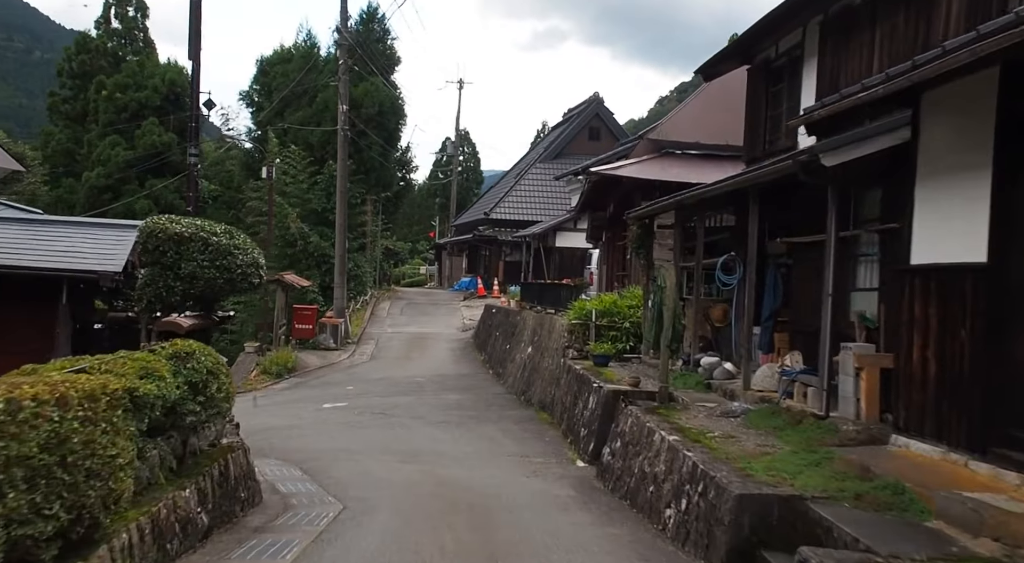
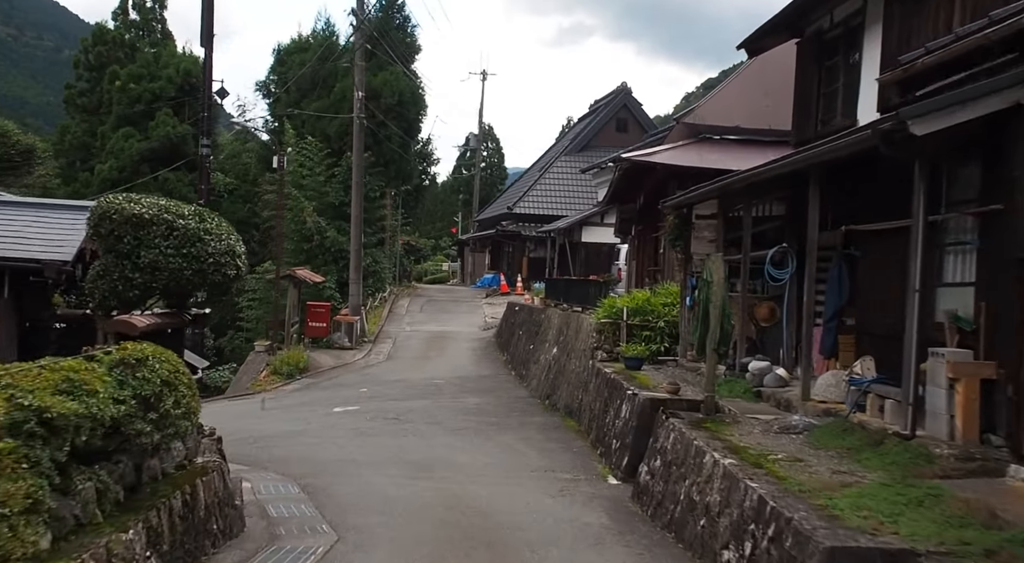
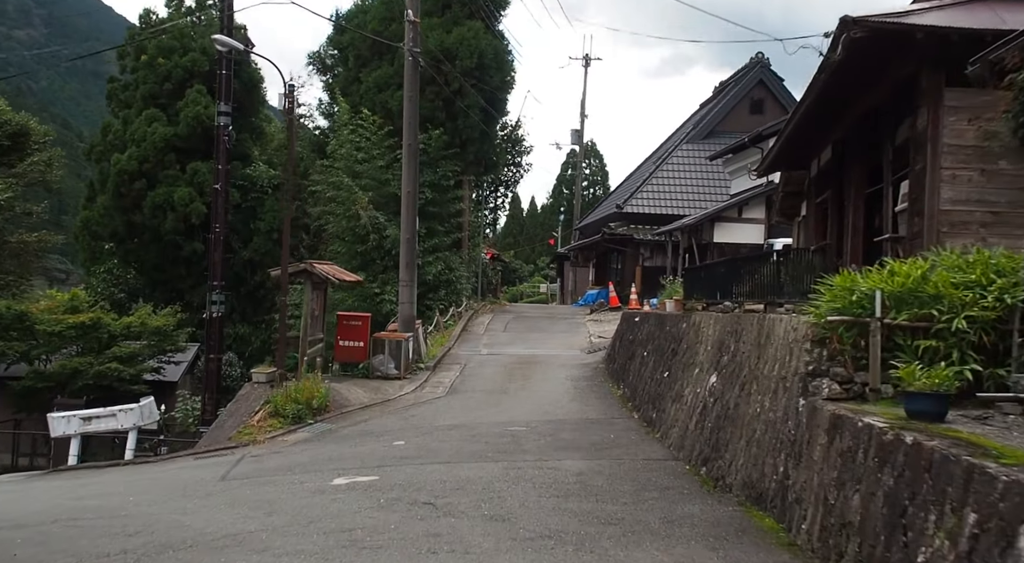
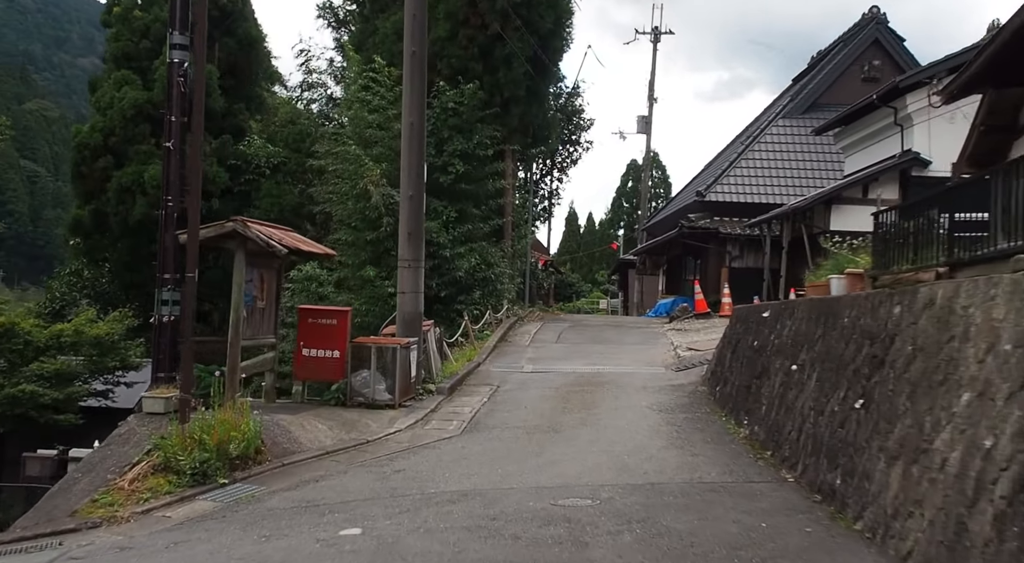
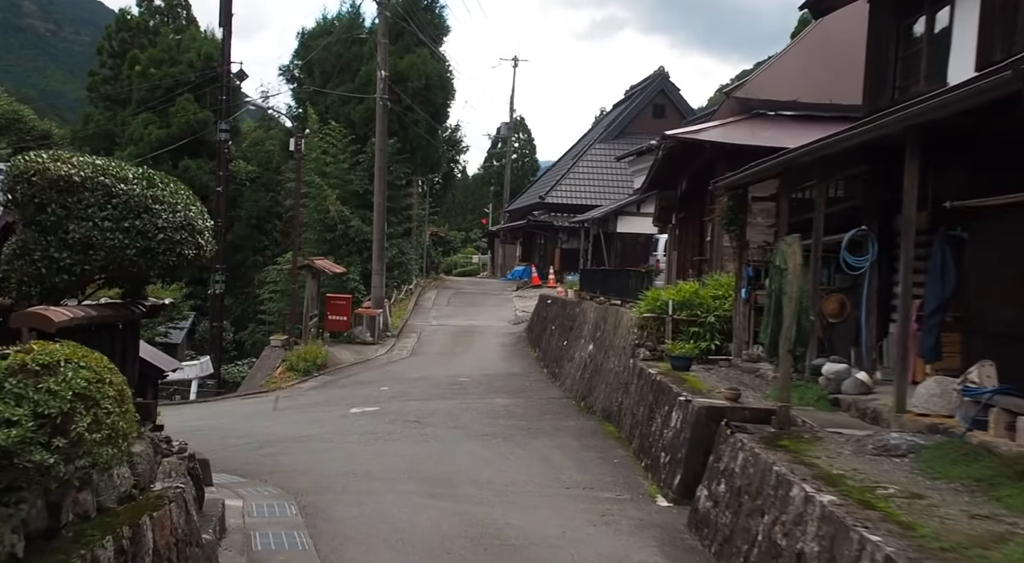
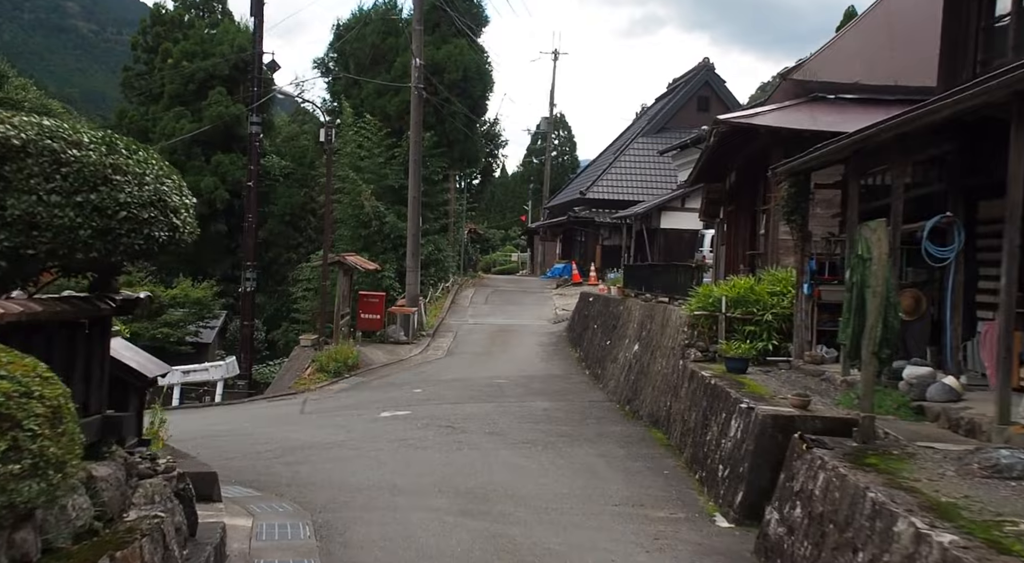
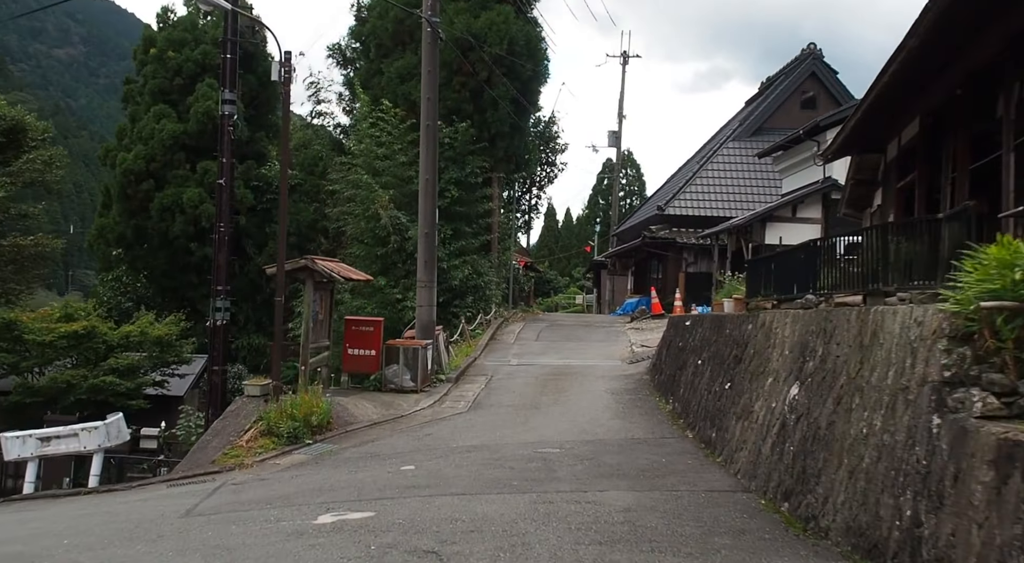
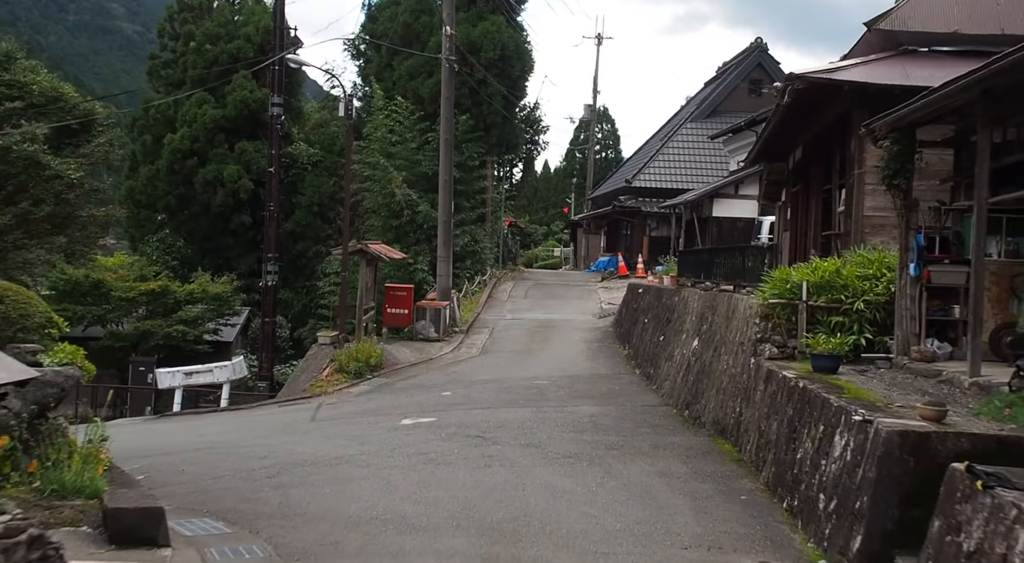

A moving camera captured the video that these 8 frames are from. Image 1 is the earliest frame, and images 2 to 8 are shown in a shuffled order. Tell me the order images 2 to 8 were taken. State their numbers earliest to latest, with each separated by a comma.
2, 5, 6, 8, 3, 7, 4
